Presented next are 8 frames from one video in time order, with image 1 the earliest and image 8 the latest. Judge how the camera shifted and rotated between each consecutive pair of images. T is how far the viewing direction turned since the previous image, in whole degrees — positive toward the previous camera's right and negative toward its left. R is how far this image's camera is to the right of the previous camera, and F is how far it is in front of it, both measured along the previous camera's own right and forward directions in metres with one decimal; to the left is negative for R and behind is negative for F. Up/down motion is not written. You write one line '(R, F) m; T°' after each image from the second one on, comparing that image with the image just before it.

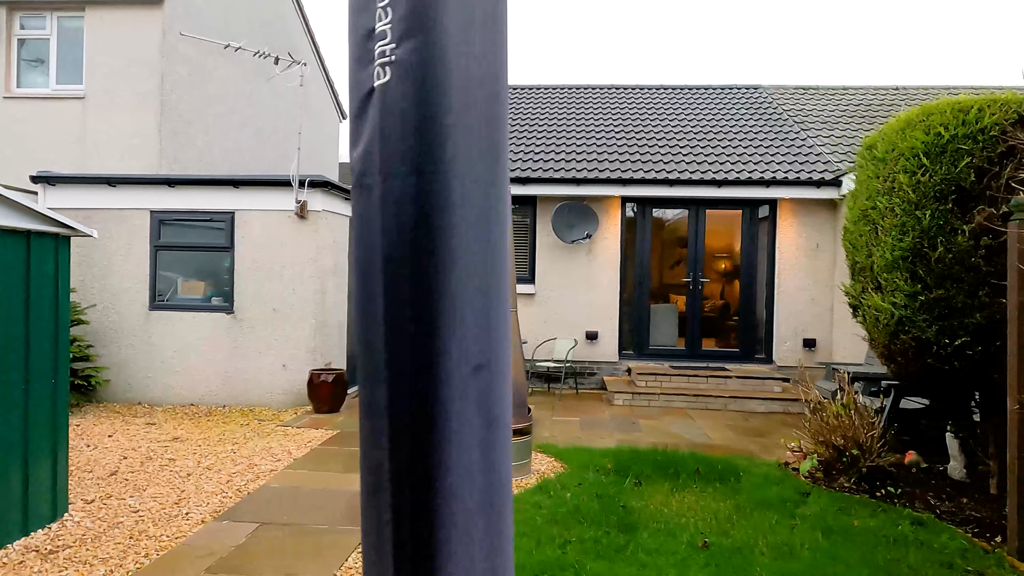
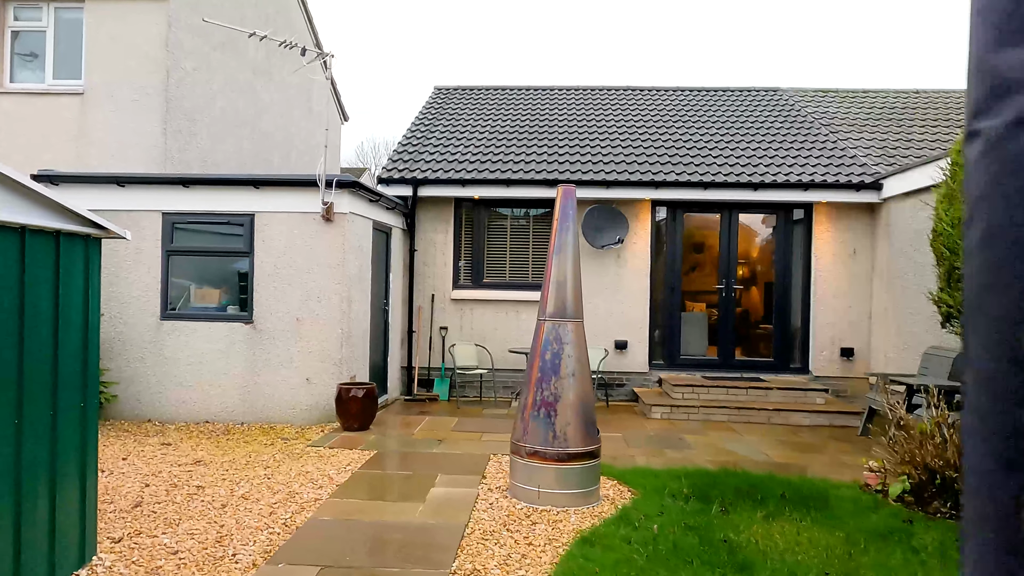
(-0.5, +0.4) m; +1°
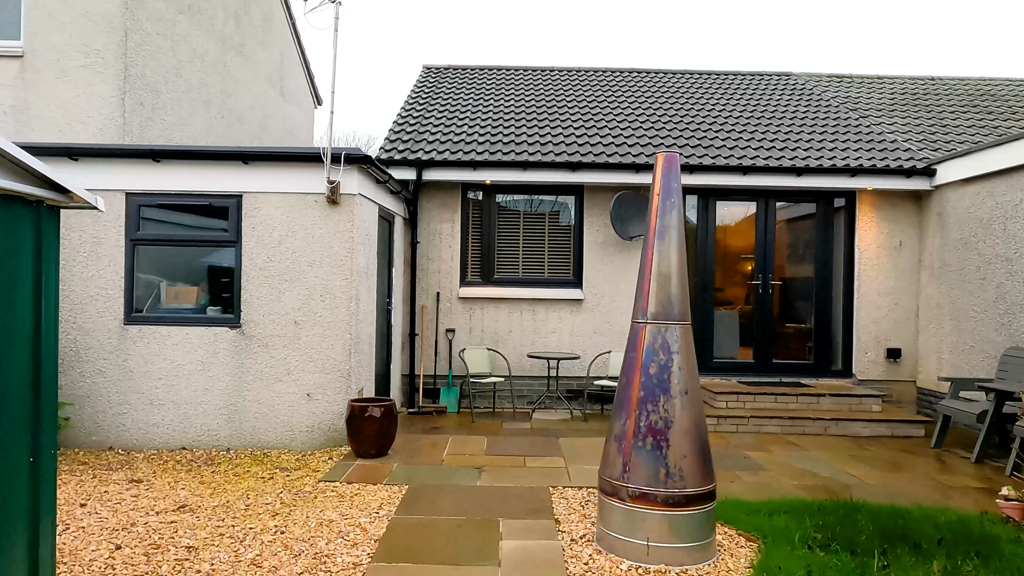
(-0.7, +1.0) m; +4°
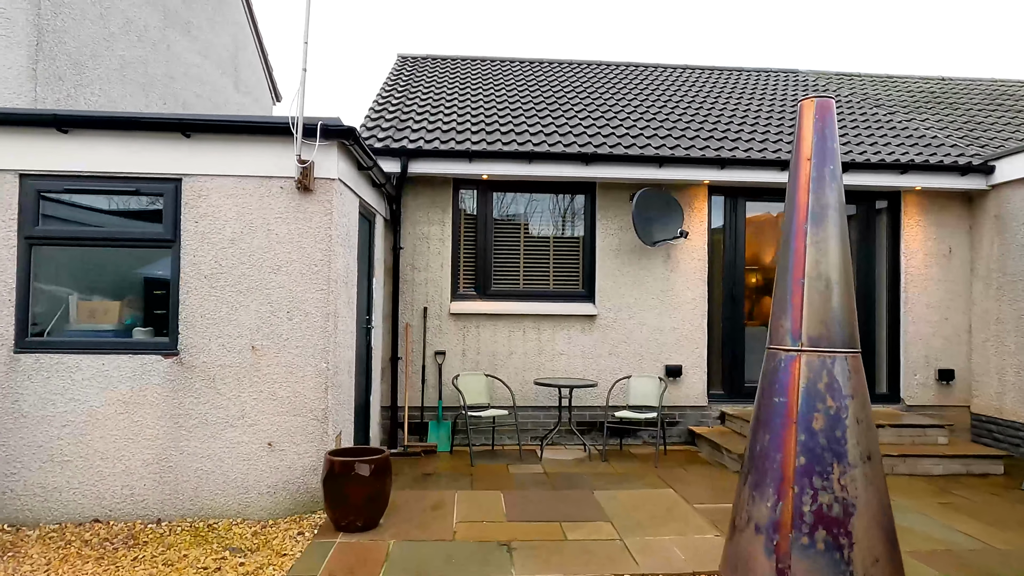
(-0.4, +1.2) m; +4°
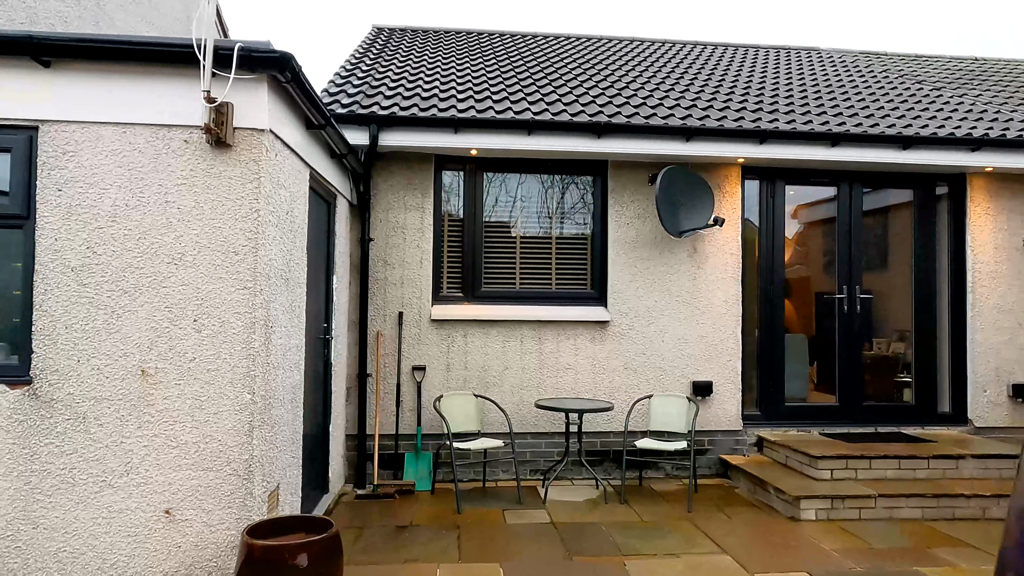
(-0.1, +1.2) m; +1°
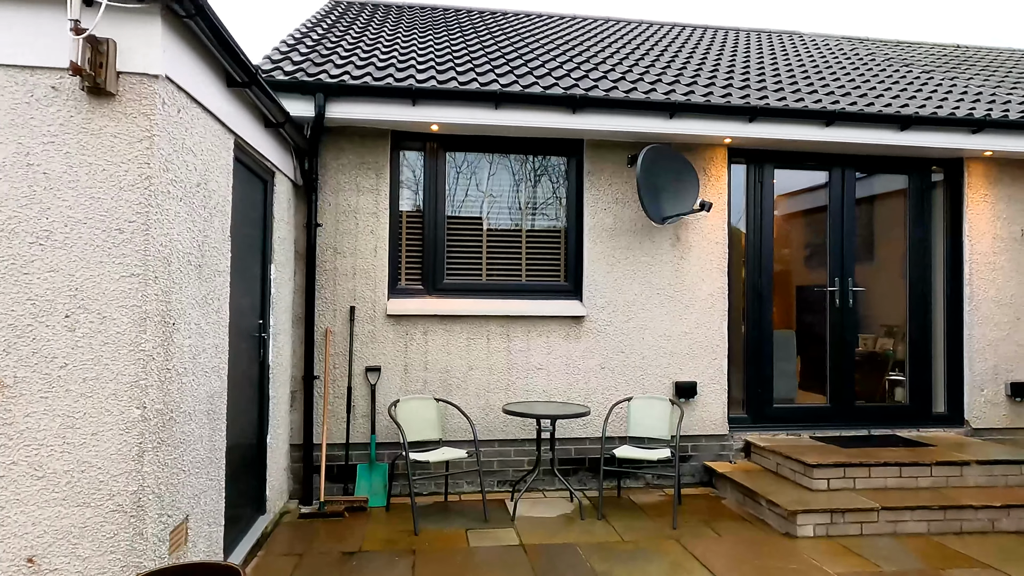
(0.0, +0.5) m; +2°
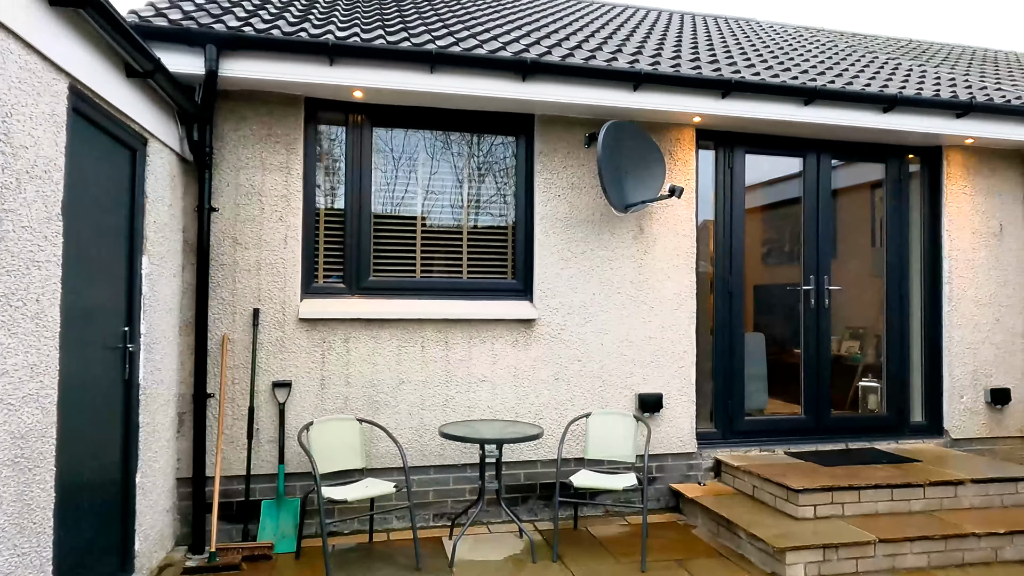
(0.0, +0.7) m; +5°
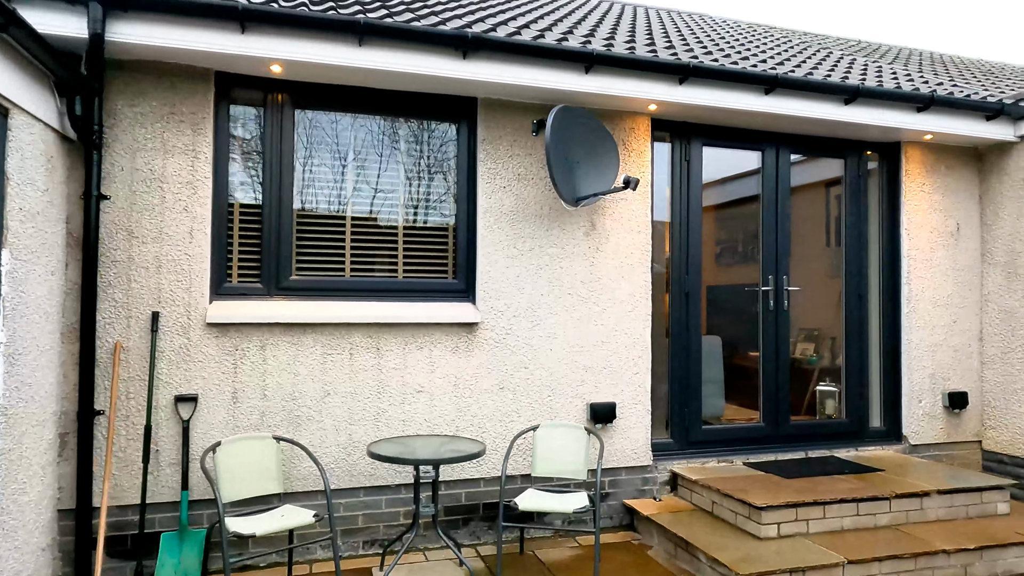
(+0.1, +0.4) m; +4°
